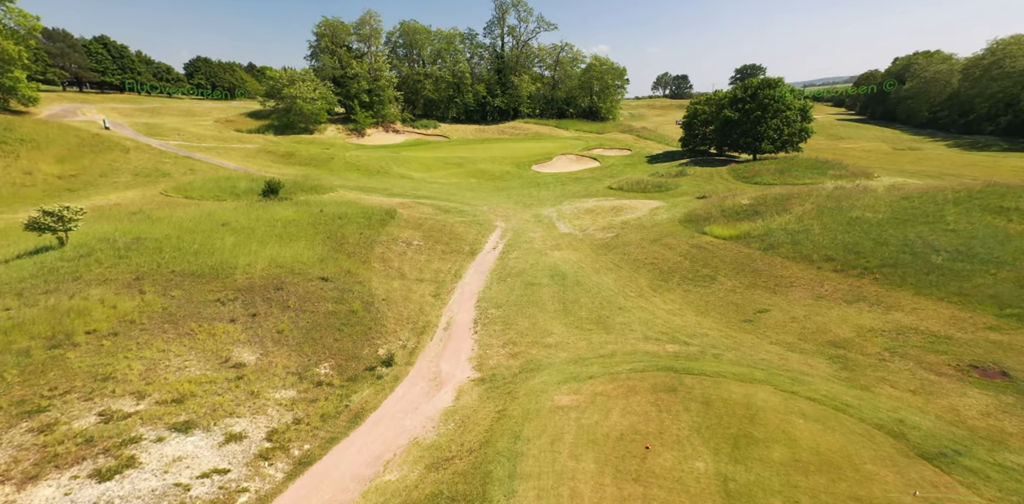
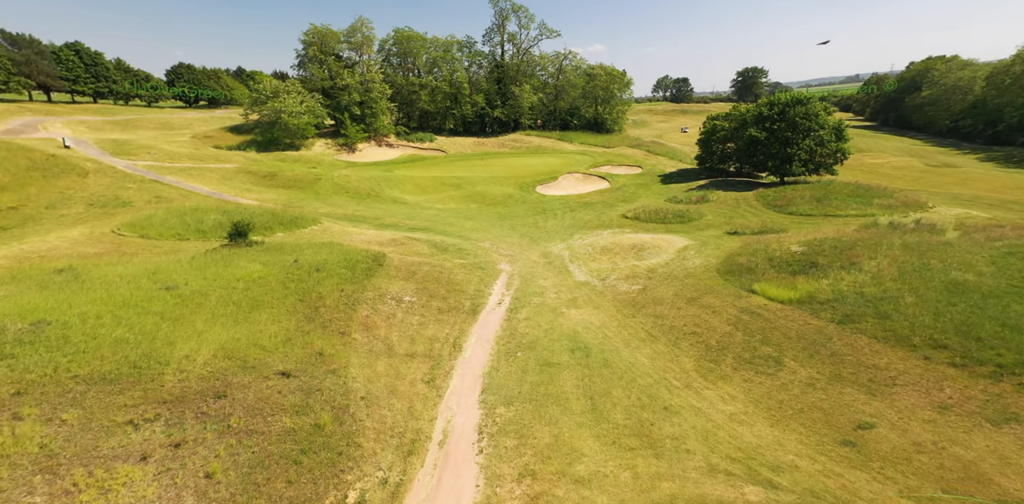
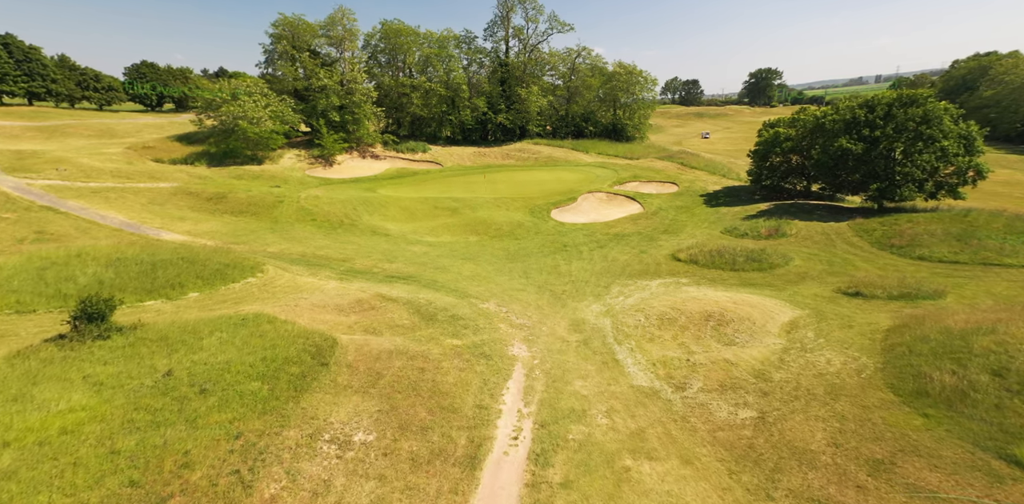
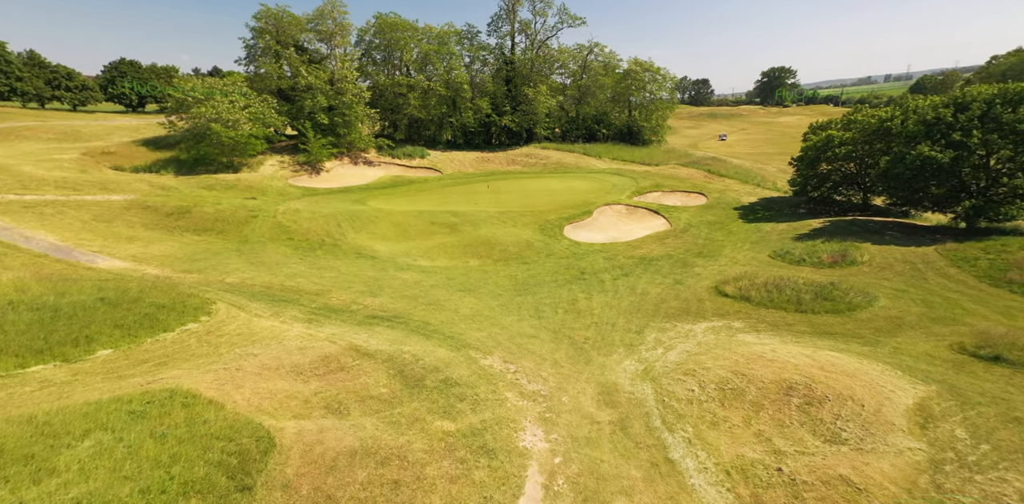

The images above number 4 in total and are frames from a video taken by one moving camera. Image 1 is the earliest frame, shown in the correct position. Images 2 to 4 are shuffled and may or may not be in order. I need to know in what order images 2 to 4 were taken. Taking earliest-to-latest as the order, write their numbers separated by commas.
2, 3, 4
